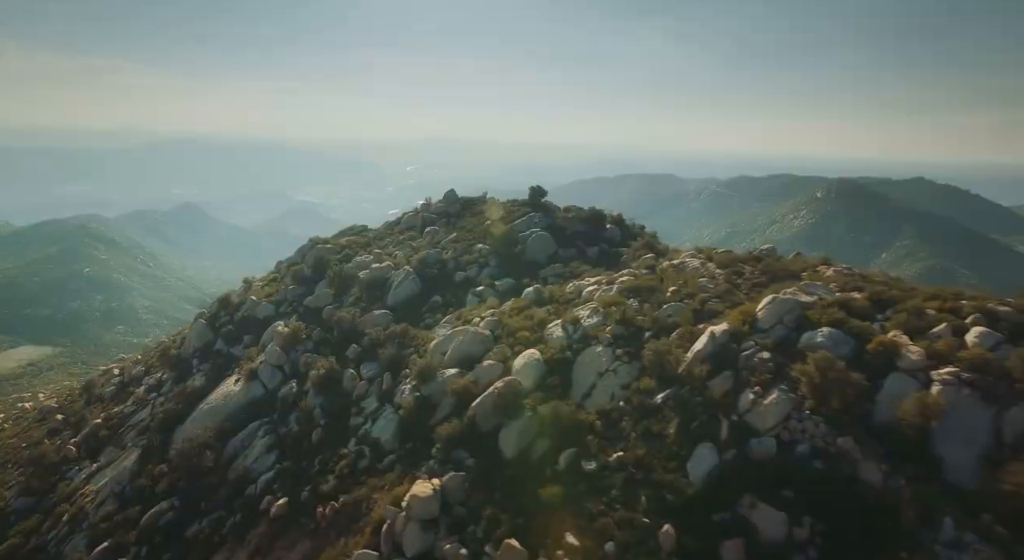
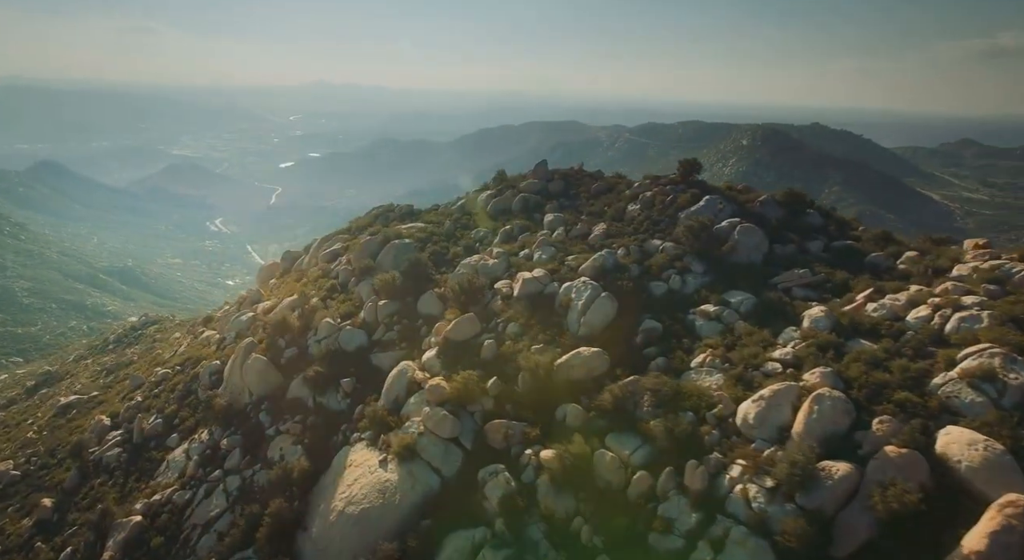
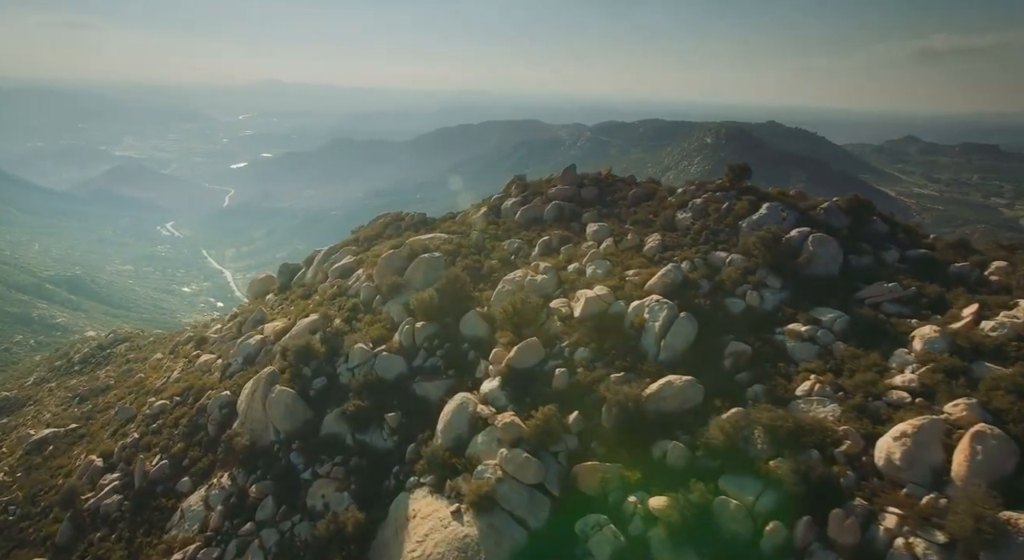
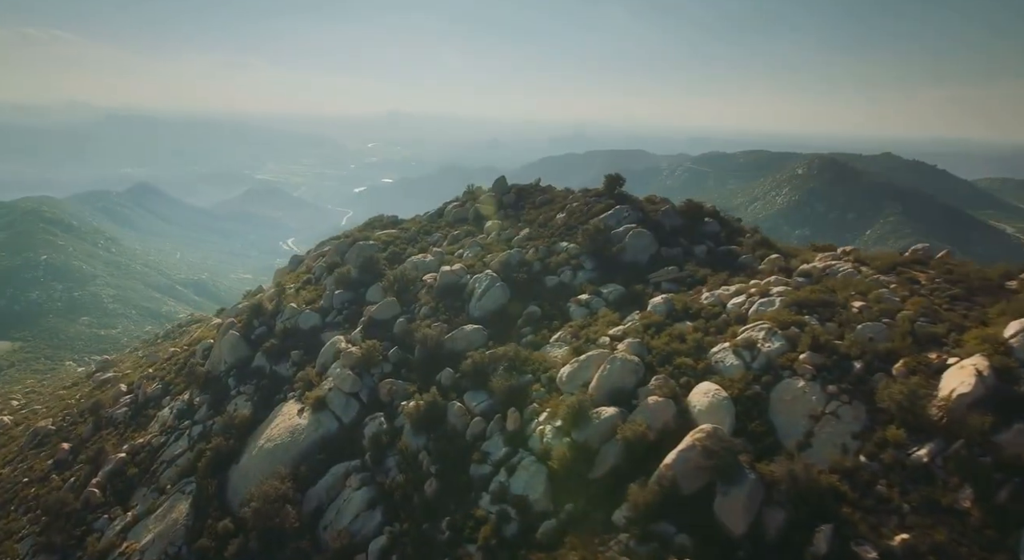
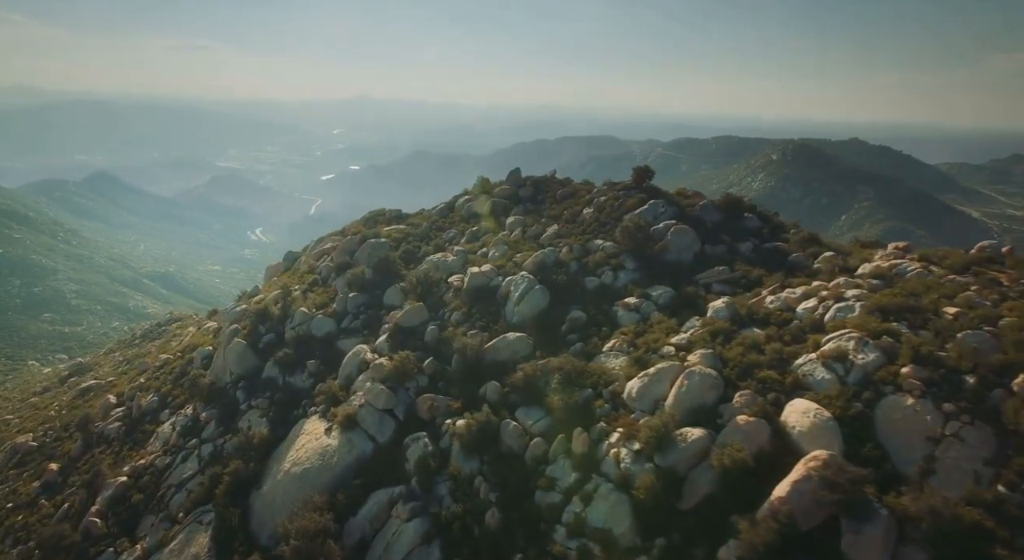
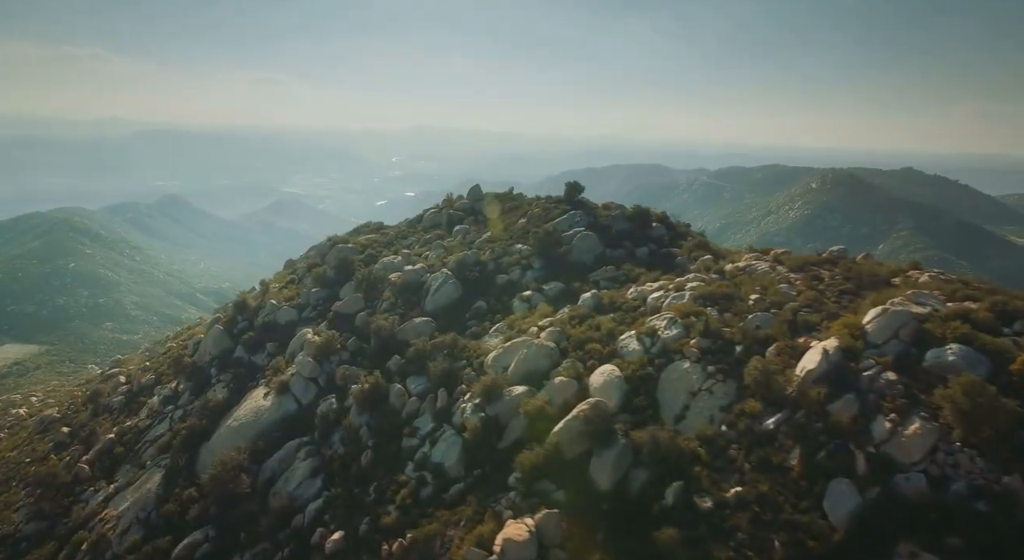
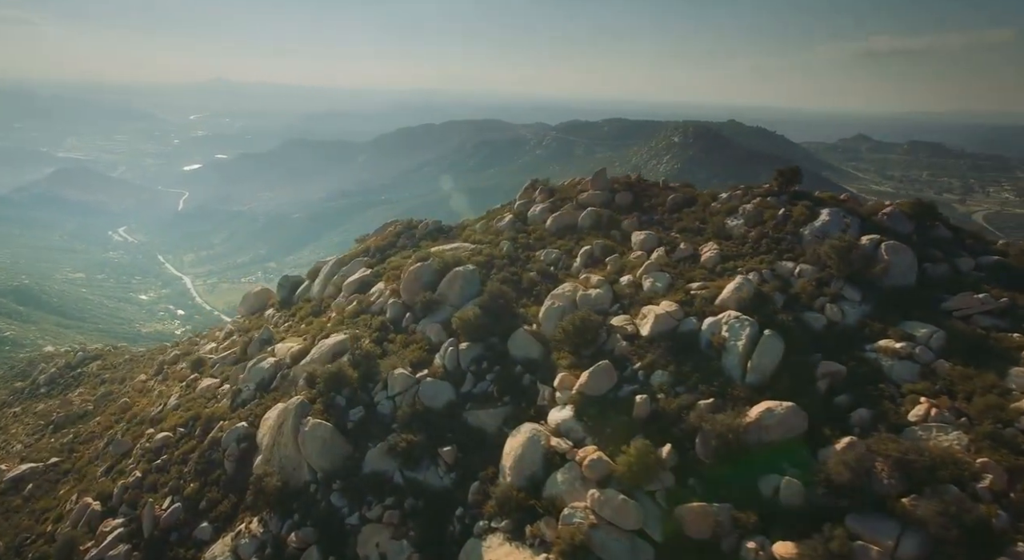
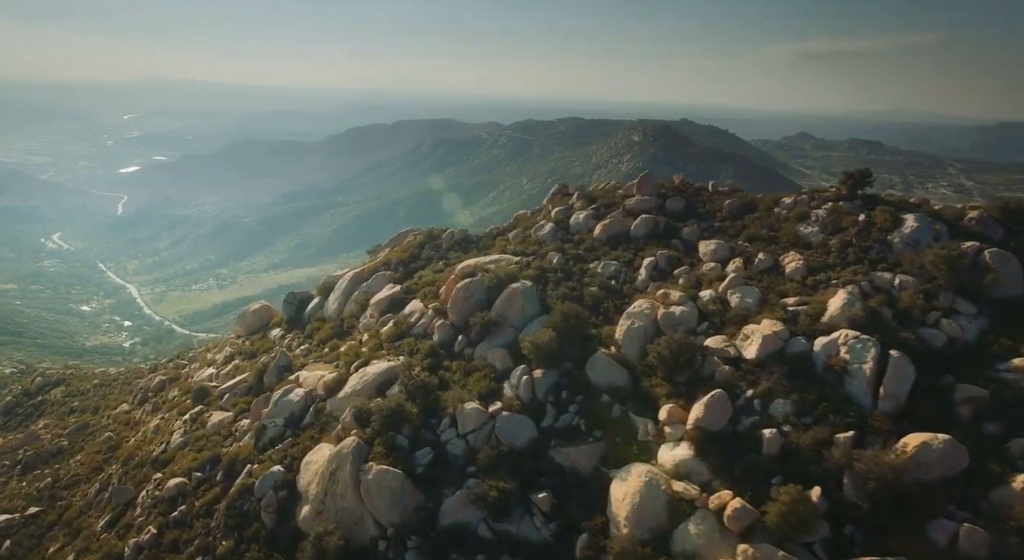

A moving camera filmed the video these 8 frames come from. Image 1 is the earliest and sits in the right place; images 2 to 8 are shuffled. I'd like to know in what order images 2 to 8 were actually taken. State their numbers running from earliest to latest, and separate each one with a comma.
6, 4, 5, 2, 3, 7, 8
